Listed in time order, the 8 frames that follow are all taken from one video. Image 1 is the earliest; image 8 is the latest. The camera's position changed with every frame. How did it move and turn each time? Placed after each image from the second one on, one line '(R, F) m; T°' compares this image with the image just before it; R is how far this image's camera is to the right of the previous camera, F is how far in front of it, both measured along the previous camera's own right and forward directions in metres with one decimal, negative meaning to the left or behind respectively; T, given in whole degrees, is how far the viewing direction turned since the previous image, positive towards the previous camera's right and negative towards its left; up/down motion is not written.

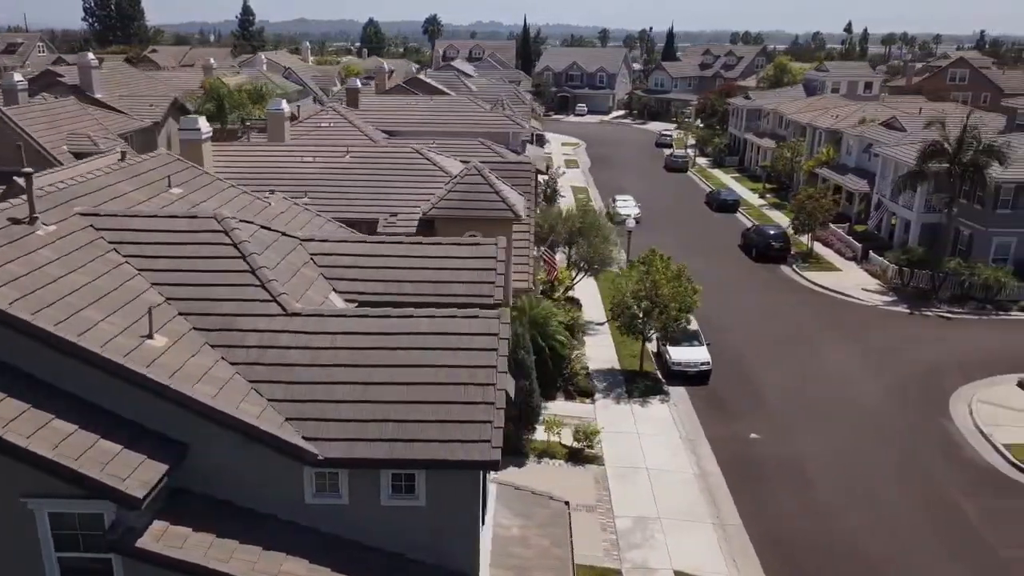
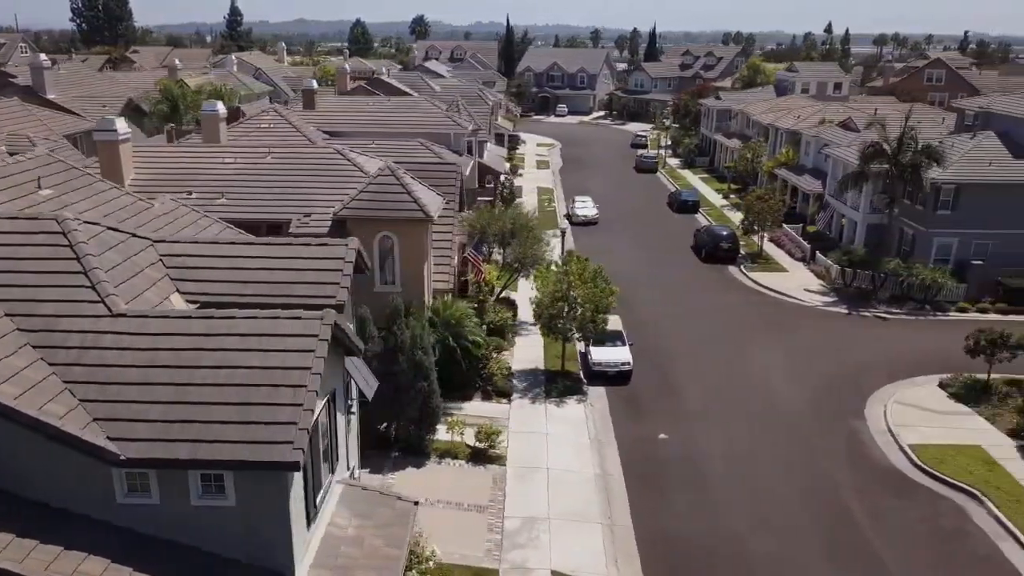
(+2.3, -0.1) m; 0°
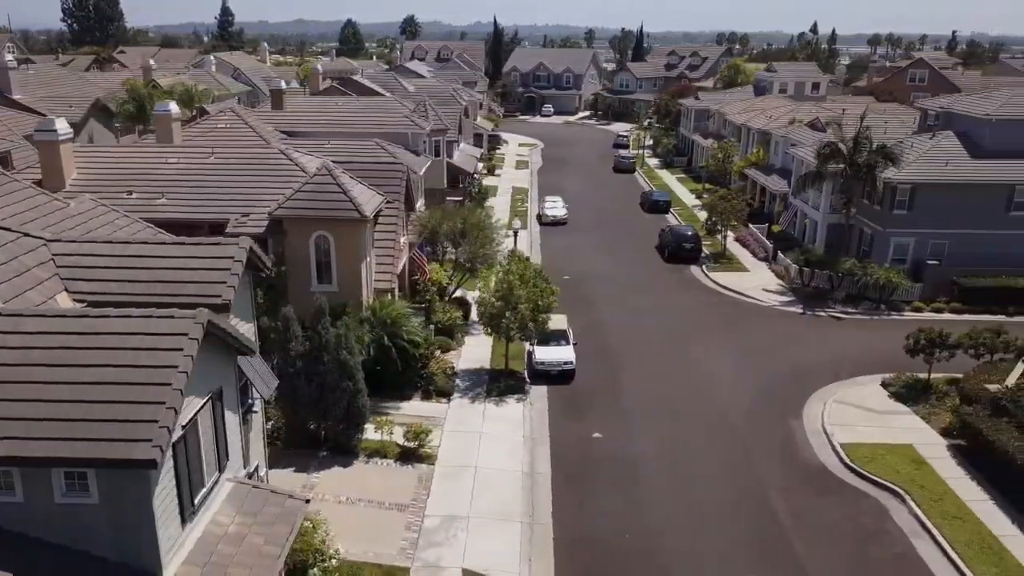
(+1.6, -0.1) m; 0°
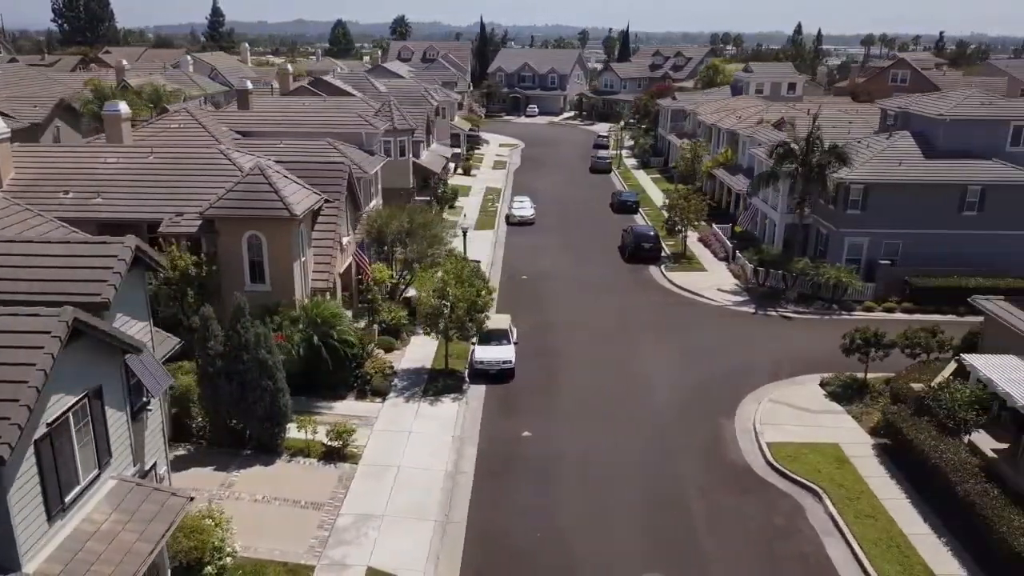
(+1.8, -0.1) m; 0°
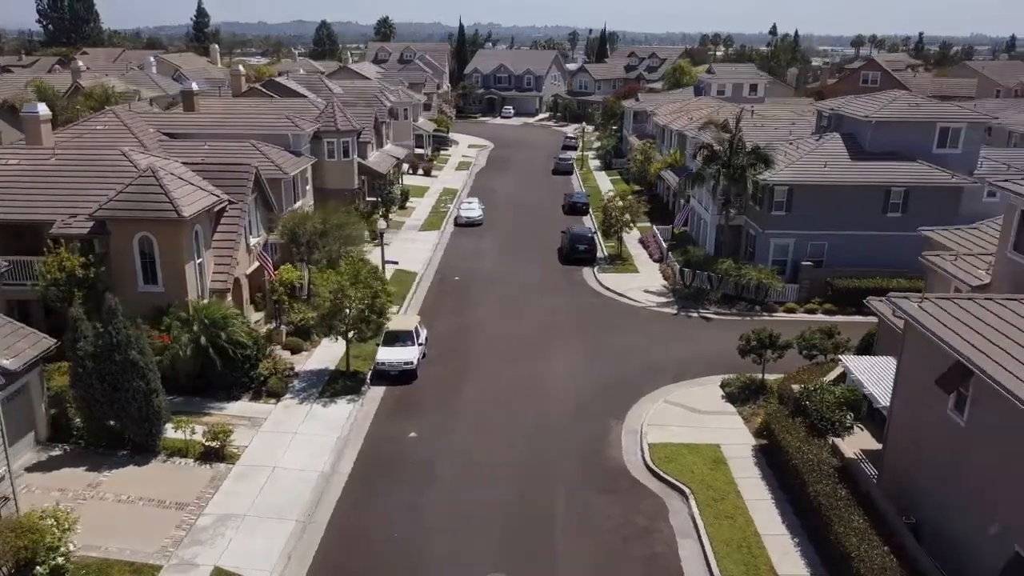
(+2.9, -0.1) m; 0°
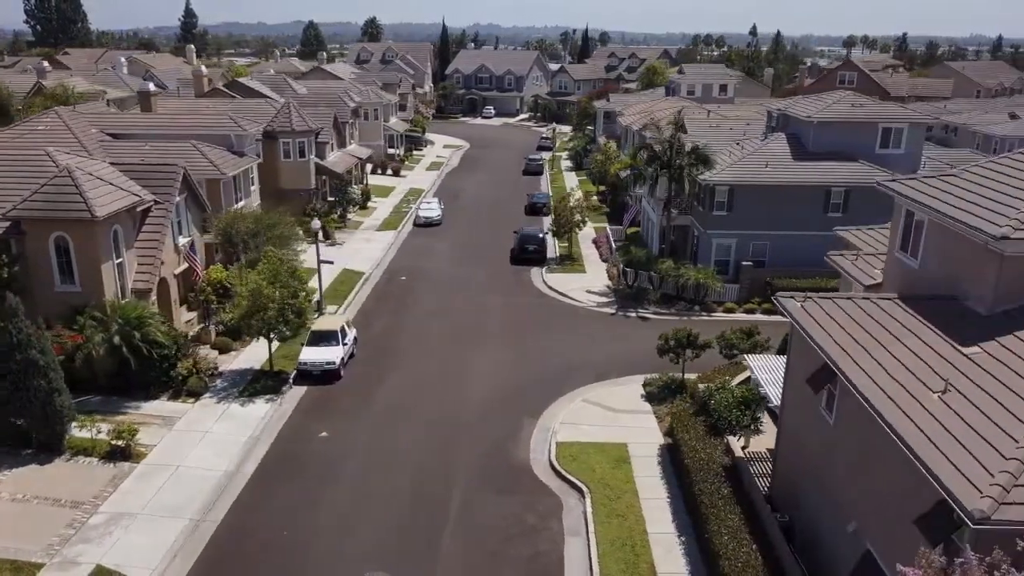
(+2.2, -0.1) m; 0°
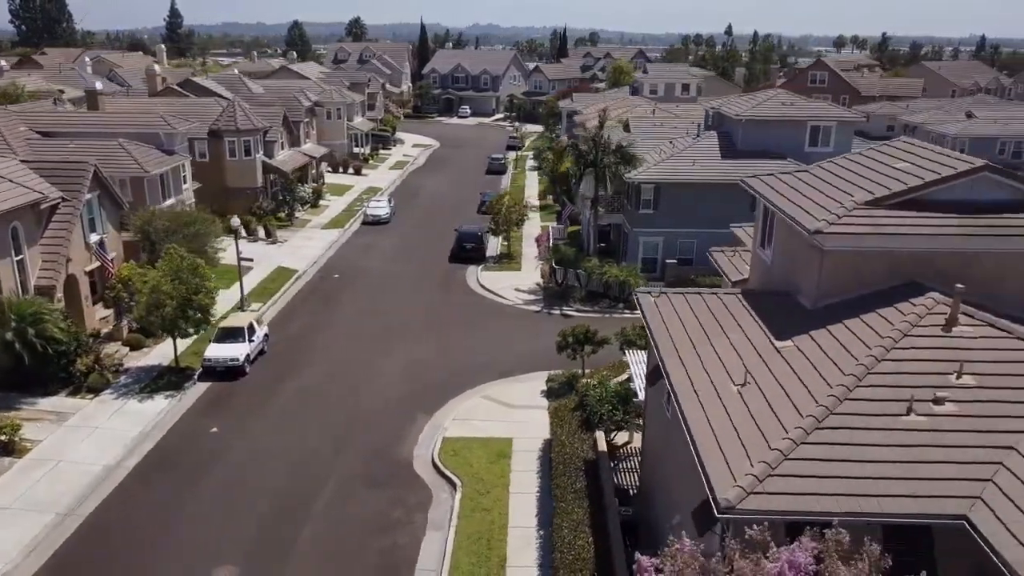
(+2.8, -0.1) m; 0°
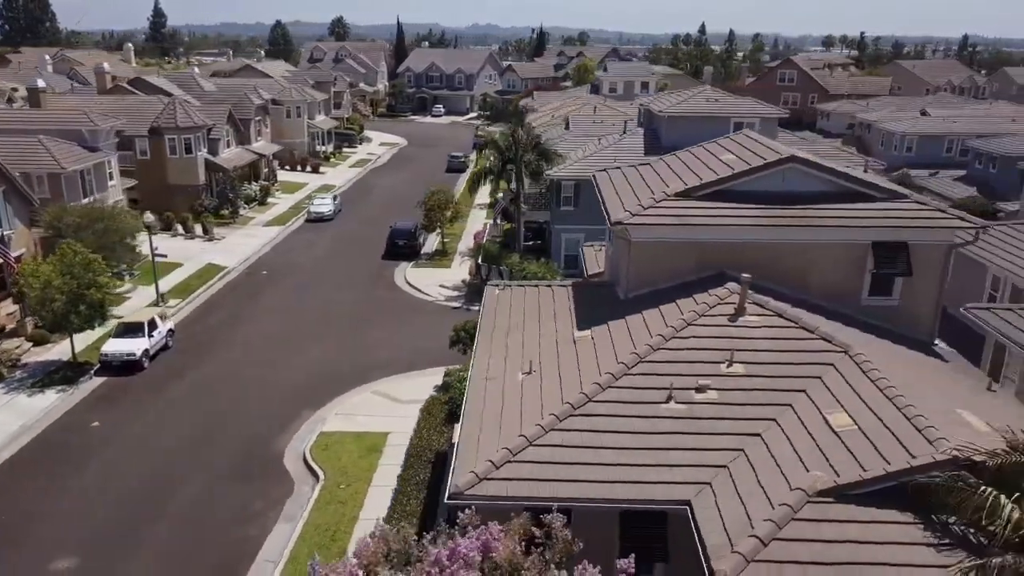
(+3.0, -0.1) m; 0°
